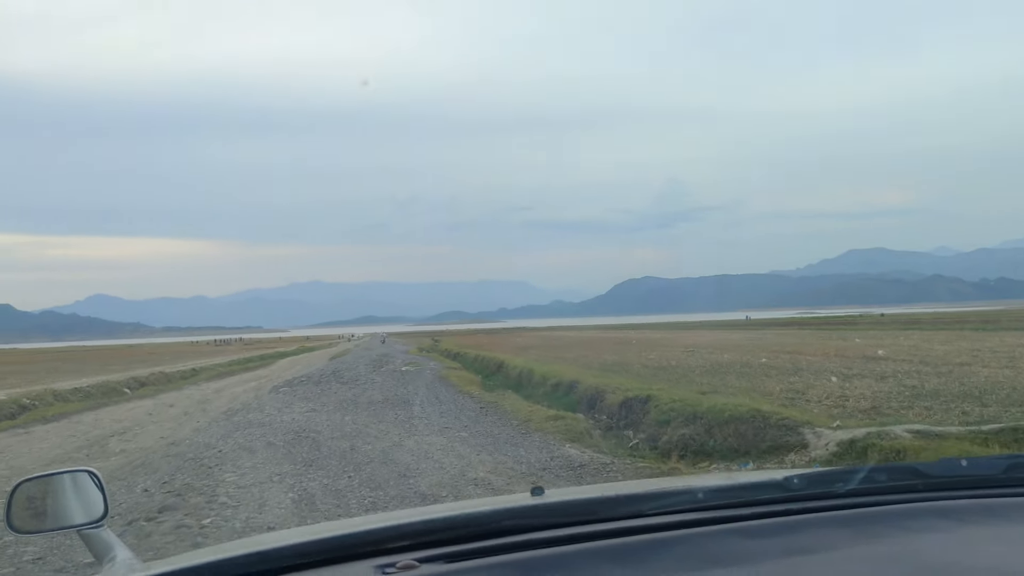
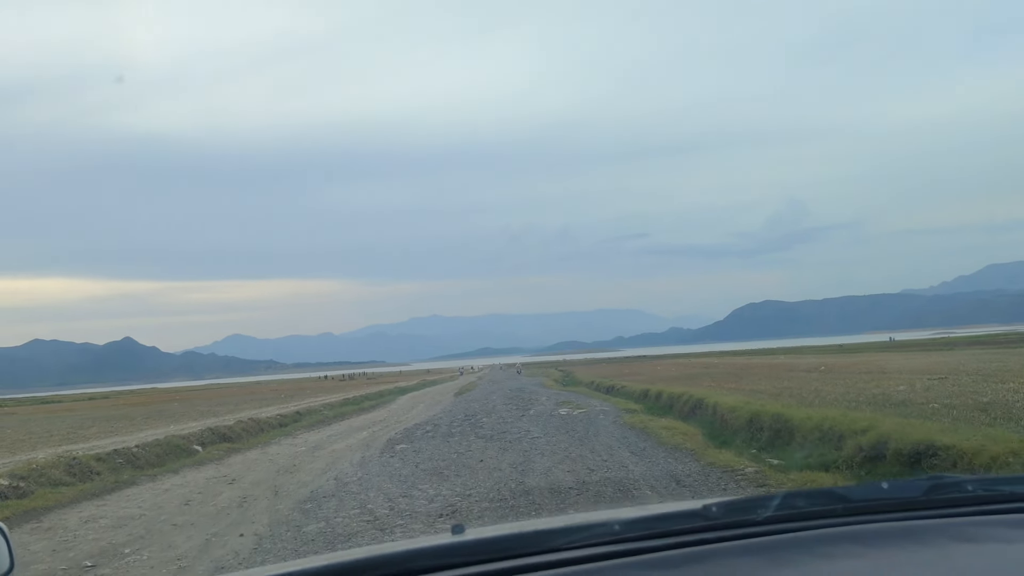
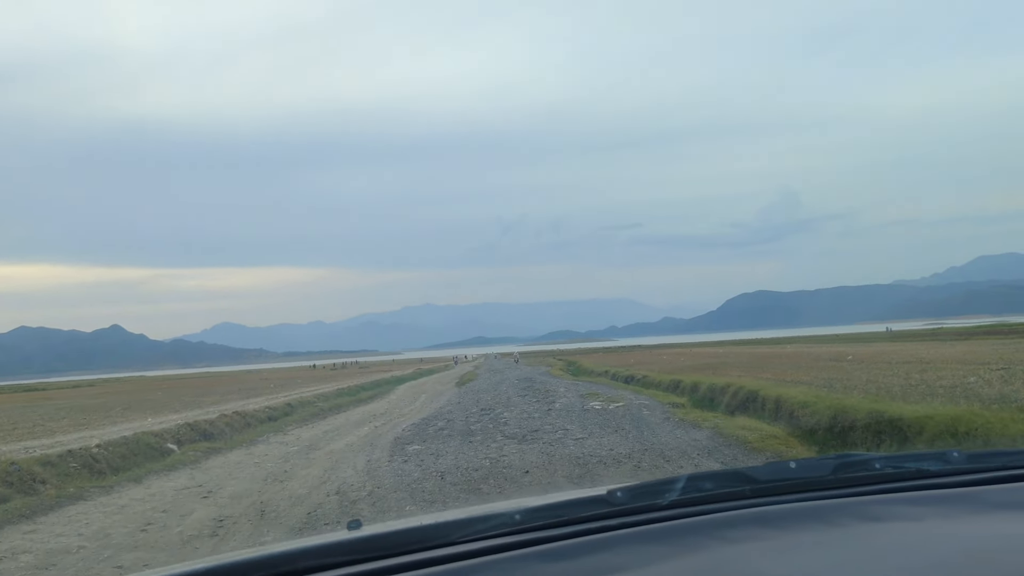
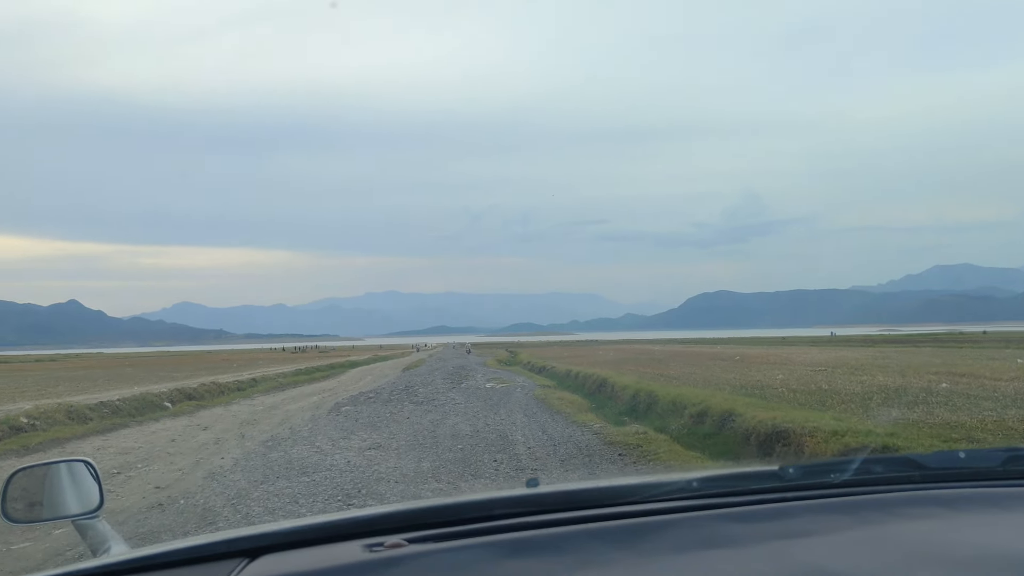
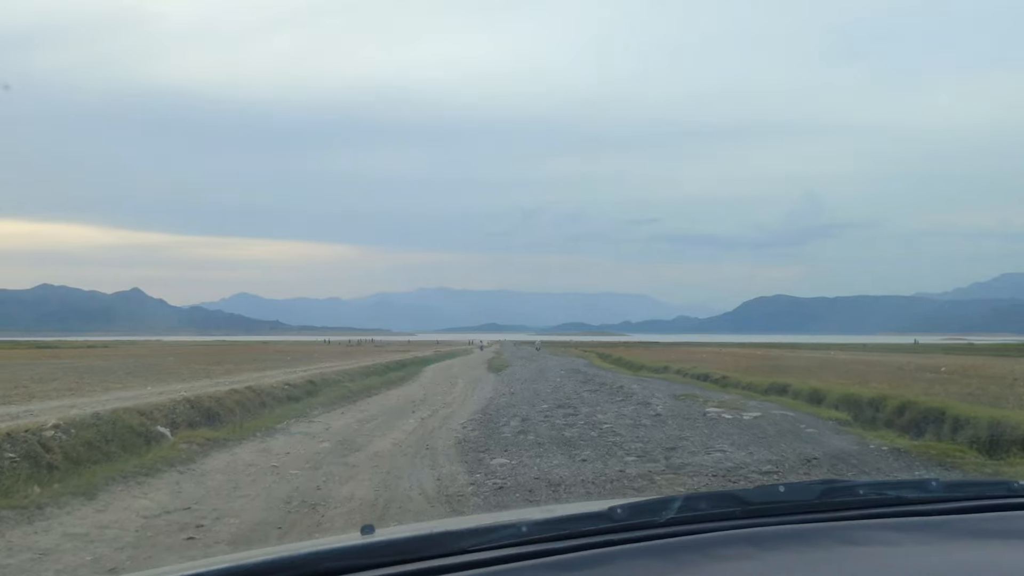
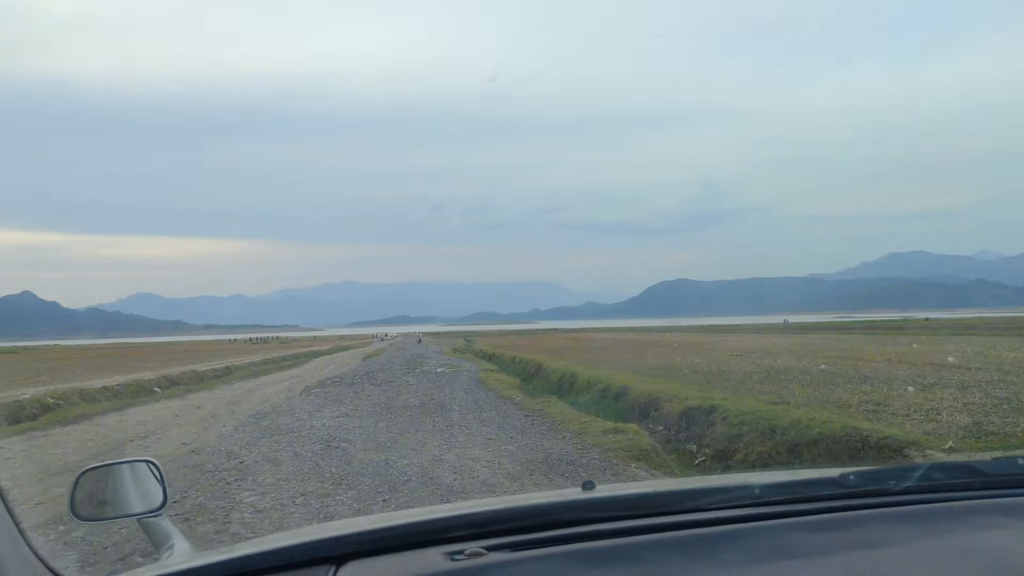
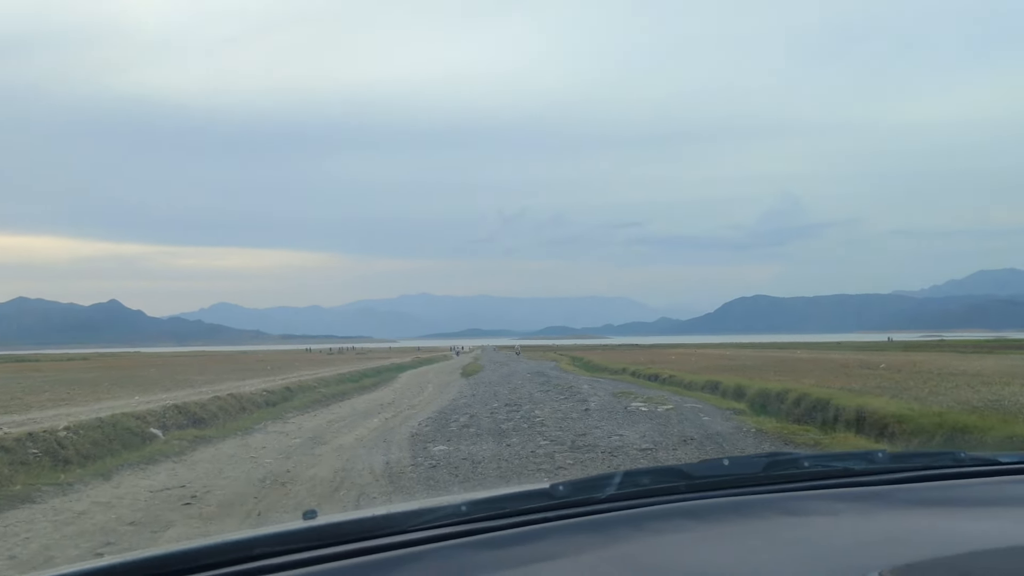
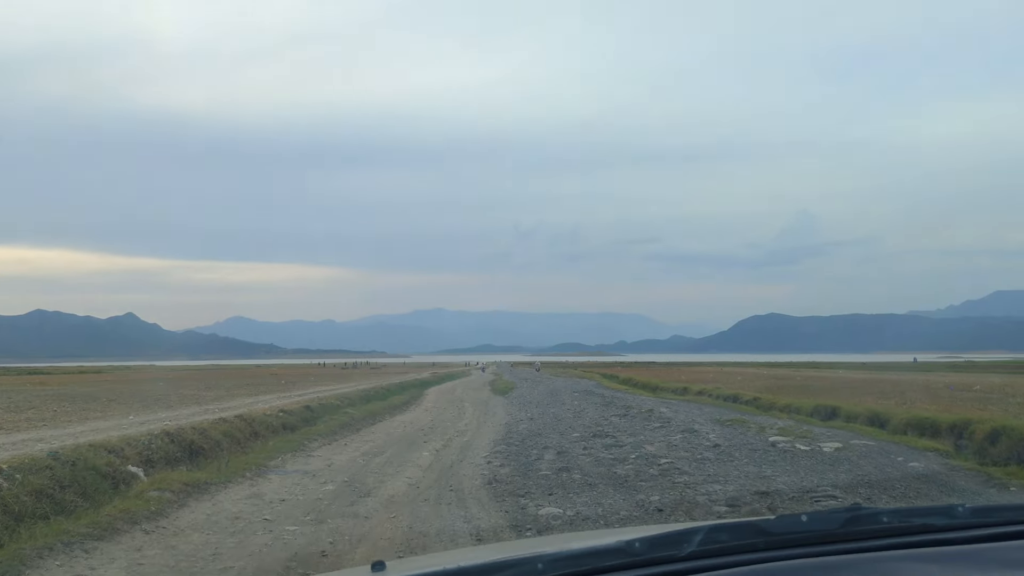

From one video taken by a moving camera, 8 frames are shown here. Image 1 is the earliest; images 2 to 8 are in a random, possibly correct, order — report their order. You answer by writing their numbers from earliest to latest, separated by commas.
6, 4, 2, 3, 7, 5, 8
